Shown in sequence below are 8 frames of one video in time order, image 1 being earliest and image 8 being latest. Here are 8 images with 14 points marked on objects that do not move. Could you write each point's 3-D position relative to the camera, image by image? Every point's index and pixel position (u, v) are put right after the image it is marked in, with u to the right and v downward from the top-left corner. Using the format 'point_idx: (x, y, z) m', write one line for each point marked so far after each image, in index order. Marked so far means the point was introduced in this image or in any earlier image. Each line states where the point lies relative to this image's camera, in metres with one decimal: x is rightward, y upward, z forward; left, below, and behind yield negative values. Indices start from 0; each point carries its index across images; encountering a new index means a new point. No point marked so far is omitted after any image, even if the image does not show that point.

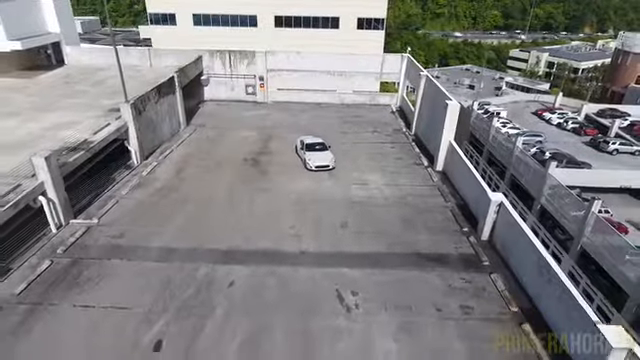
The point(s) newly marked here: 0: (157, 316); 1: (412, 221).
0: (-4.6, -3.8, +10.1) m
1: (+3.7, -1.6, +14.6) m
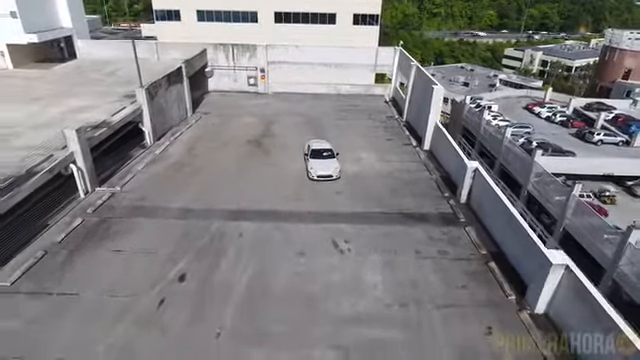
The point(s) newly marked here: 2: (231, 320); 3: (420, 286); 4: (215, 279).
0: (-4.6, -2.5, +11.9) m
1: (+3.6, -0.4, +16.5) m
2: (-2.4, -3.7, +9.6) m
3: (+3.0, -3.1, +10.9) m
4: (-3.2, -3.0, +11.0) m
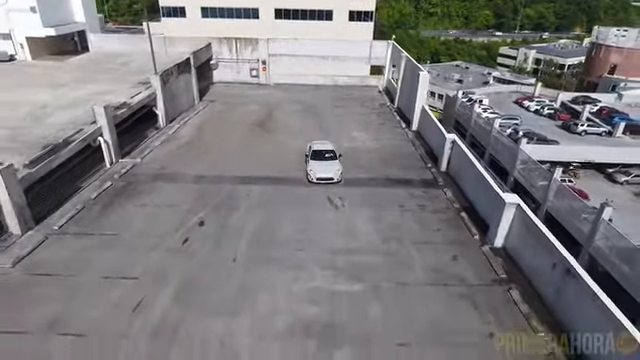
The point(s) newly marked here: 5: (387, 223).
0: (-4.7, -1.2, +14.0) m
1: (+3.5, +1.0, +18.6) m
2: (-2.4, -2.3, +11.7) m
3: (+2.9, -1.7, +13.0) m
4: (-3.3, -1.6, +13.1) m
5: (+2.5, -1.6, +13.3) m
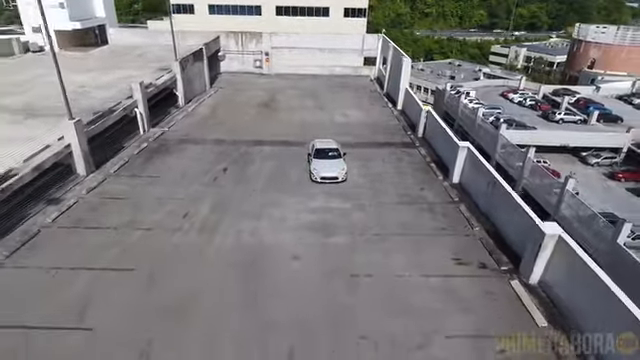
0: (-4.8, +0.9, +17.5) m
1: (+3.3, +3.0, +22.2) m
2: (-2.5, -0.3, +15.2) m
3: (+2.8, +0.3, +16.6) m
4: (-3.3, +0.4, +16.6) m
5: (+2.4, +0.5, +16.9) m
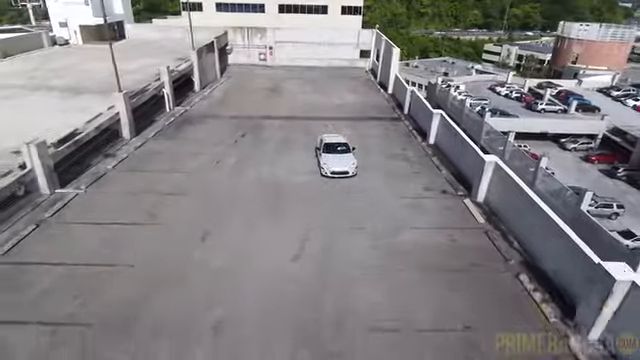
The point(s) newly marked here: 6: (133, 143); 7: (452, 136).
0: (-4.7, +2.8, +21.0) m
1: (+3.4, +5.0, +25.8) m
2: (-2.4, +1.7, +18.8) m
3: (+2.9, +2.3, +20.2) m
4: (-3.3, +2.4, +20.2) m
5: (+2.5, +2.5, +20.5) m
6: (-9.7, +1.9, +18.8) m
7: (+6.0, +1.9, +16.4) m
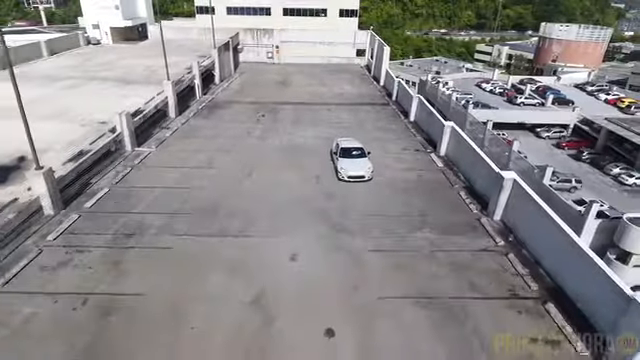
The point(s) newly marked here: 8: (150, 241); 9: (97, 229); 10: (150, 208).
0: (-4.5, +4.9, +26.2) m
1: (+3.6, +7.1, +31.0) m
2: (-2.1, +3.7, +24.0) m
3: (+3.2, +4.4, +25.4) m
4: (-3.0, +4.4, +25.4) m
5: (+2.8, +4.5, +25.7) m
6: (-9.3, +3.9, +23.9) m
7: (+6.3, +4.0, +21.7) m
8: (-5.5, -2.0, +12.0) m
9: (-7.6, -1.7, +12.5) m
10: (-6.4, -1.1, +13.7) m
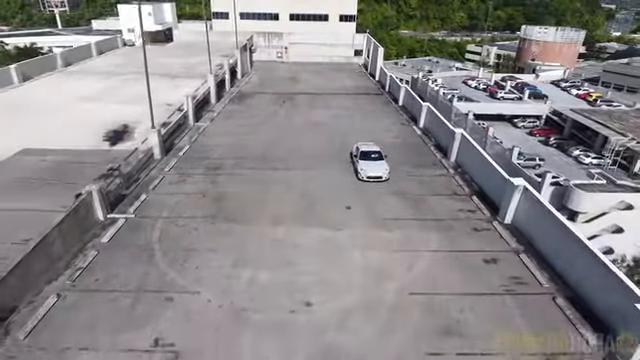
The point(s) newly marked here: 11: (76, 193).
0: (-3.7, +7.3, +33.0) m
1: (+4.3, +9.5, +37.9) m
2: (-1.4, +6.1, +30.8) m
3: (+3.9, +6.8, +32.3) m
4: (-2.2, +6.9, +32.2) m
5: (+3.5, +7.0, +32.6) m
6: (-8.6, +6.3, +30.7) m
7: (+7.1, +6.4, +28.7) m
8: (-4.6, +0.4, +18.8) m
9: (-6.7, +0.7, +19.3) m
10: (-5.5, +1.3, +20.5) m
11: (-10.5, -0.5, +15.7) m
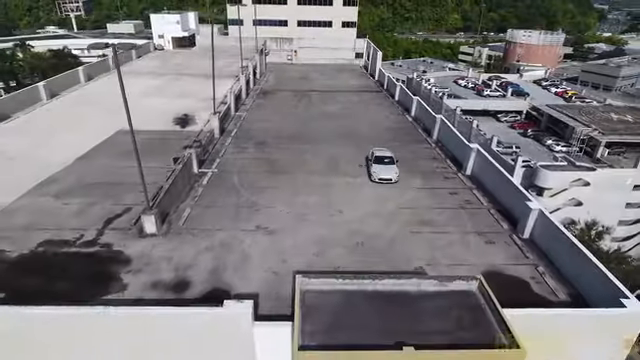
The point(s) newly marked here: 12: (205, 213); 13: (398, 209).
0: (-2.6, +9.3, +40.2) m
1: (+5.4, +11.6, +45.1) m
2: (-0.2, +8.2, +38.0) m
3: (+5.1, +8.9, +39.5) m
4: (-1.1, +8.9, +39.4) m
5: (+4.6, +9.0, +39.8) m
6: (-7.4, +8.3, +37.8) m
7: (+8.3, +8.5, +35.9) m
8: (-3.3, +2.5, +25.9) m
9: (-5.4, +2.7, +26.4) m
10: (-4.2, +3.3, +27.6) m
11: (-9.2, +1.5, +22.8) m
12: (-5.6, -1.6, +17.5) m
13: (+3.9, -1.4, +18.2) m
